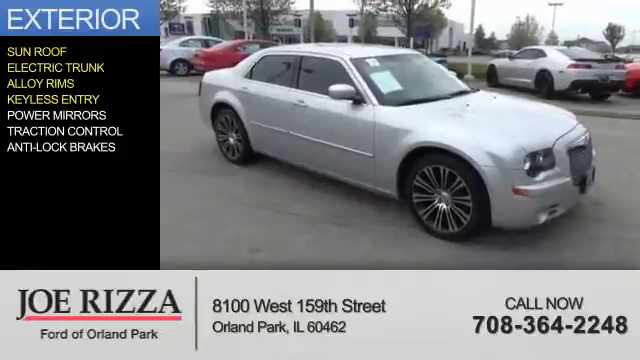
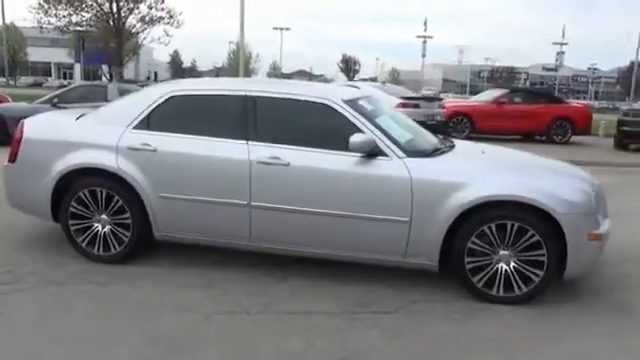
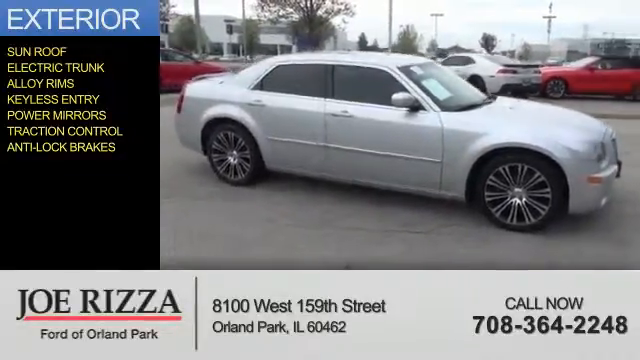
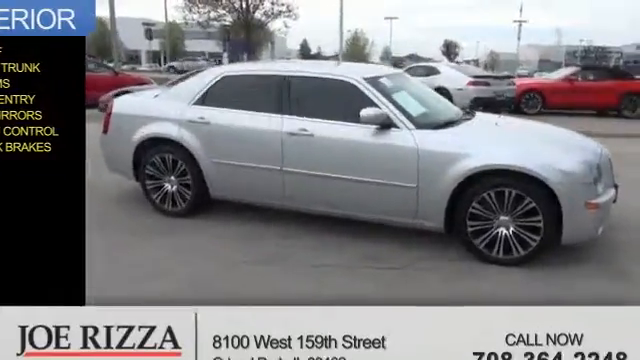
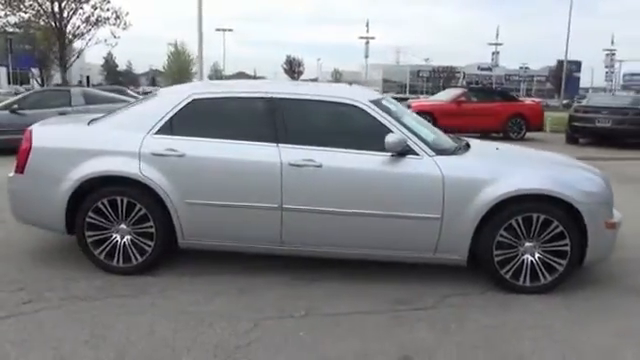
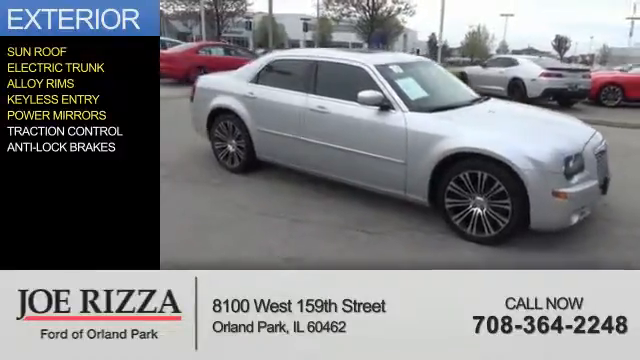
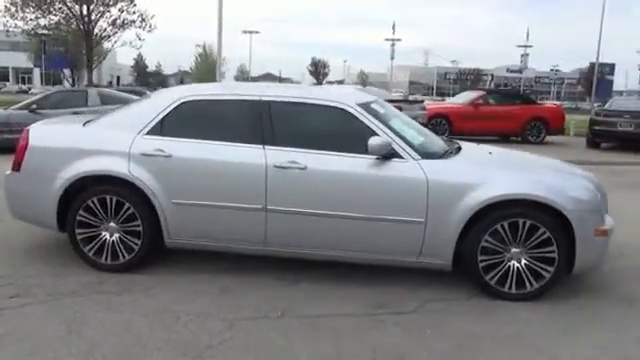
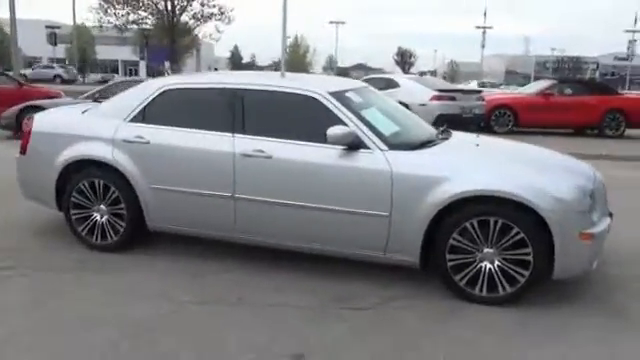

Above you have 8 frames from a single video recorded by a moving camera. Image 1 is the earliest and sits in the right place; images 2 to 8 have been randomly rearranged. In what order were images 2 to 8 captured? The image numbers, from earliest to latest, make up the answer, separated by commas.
6, 3, 4, 8, 2, 7, 5
